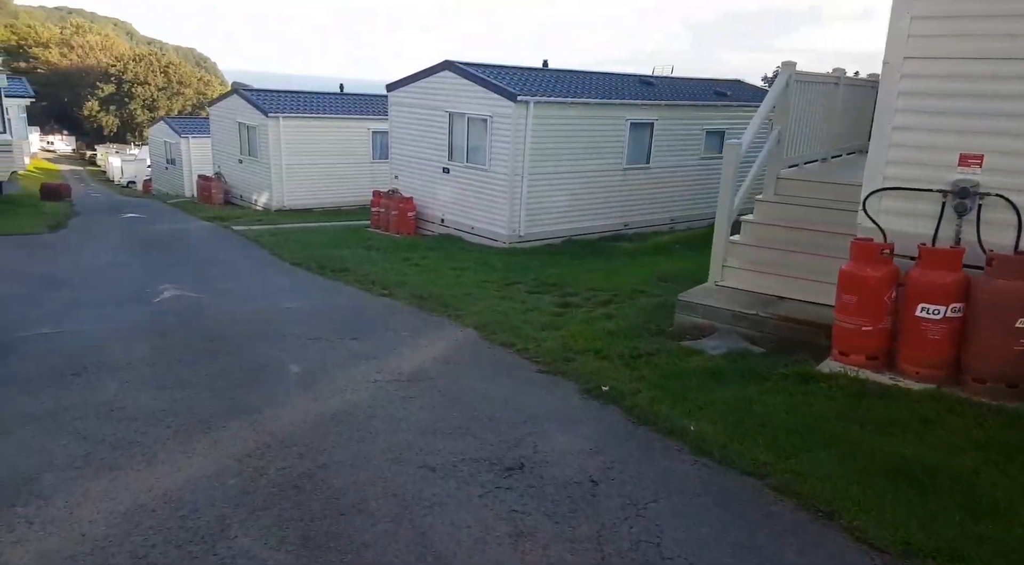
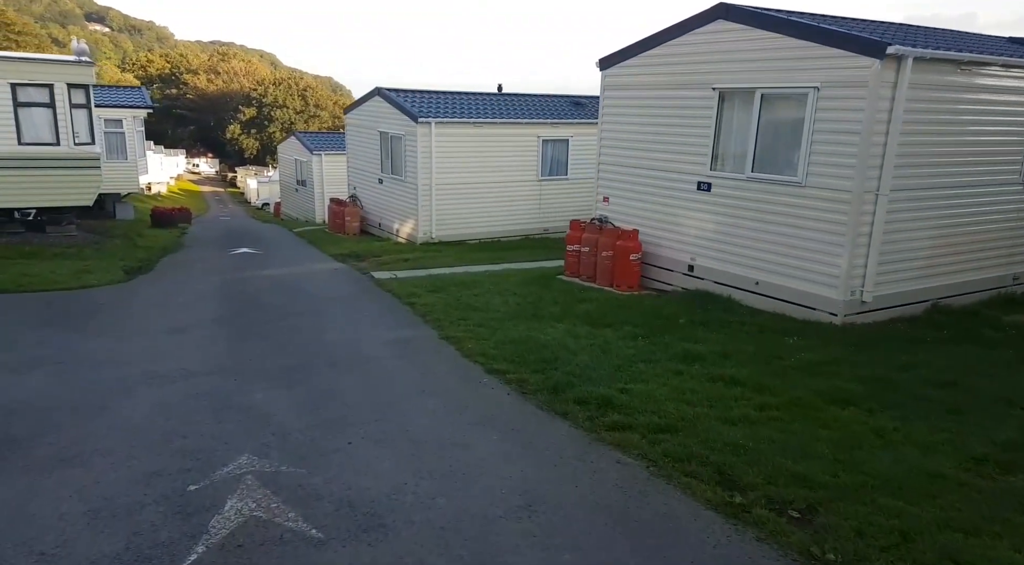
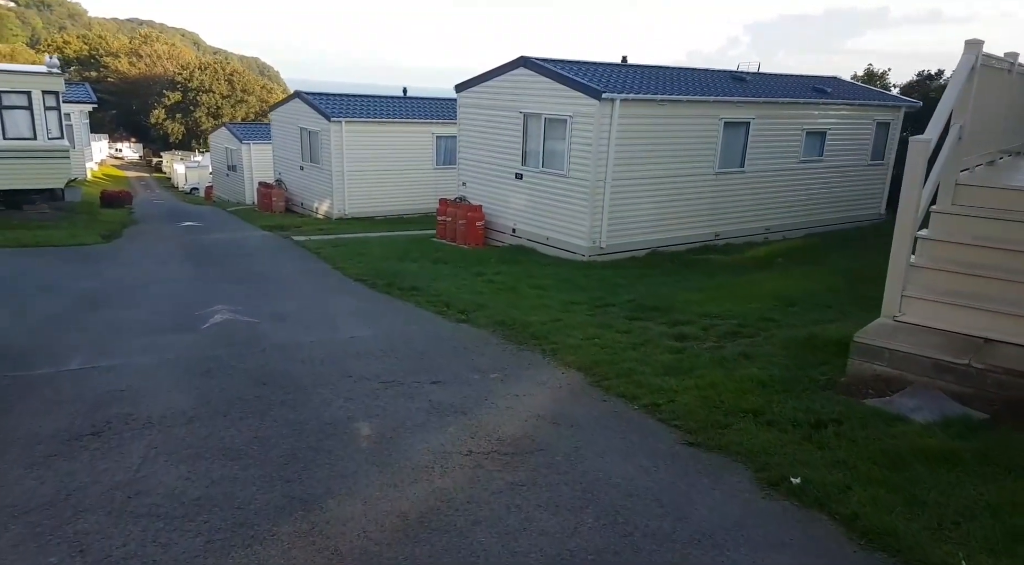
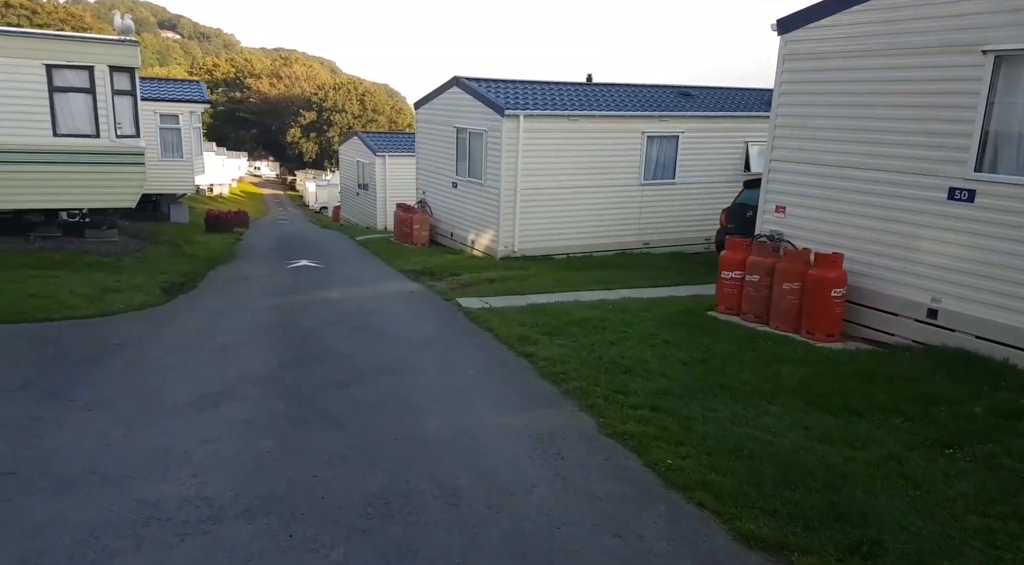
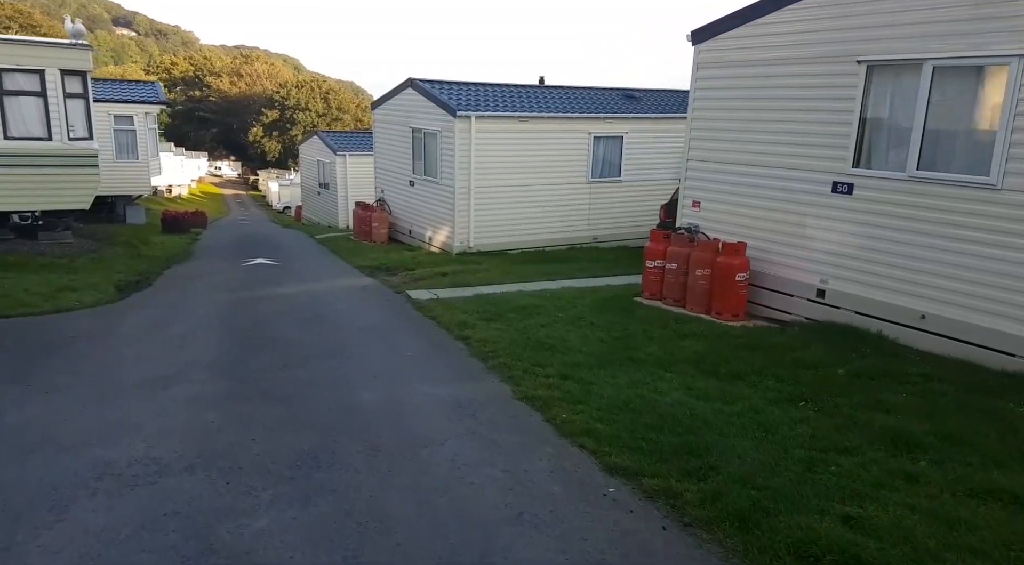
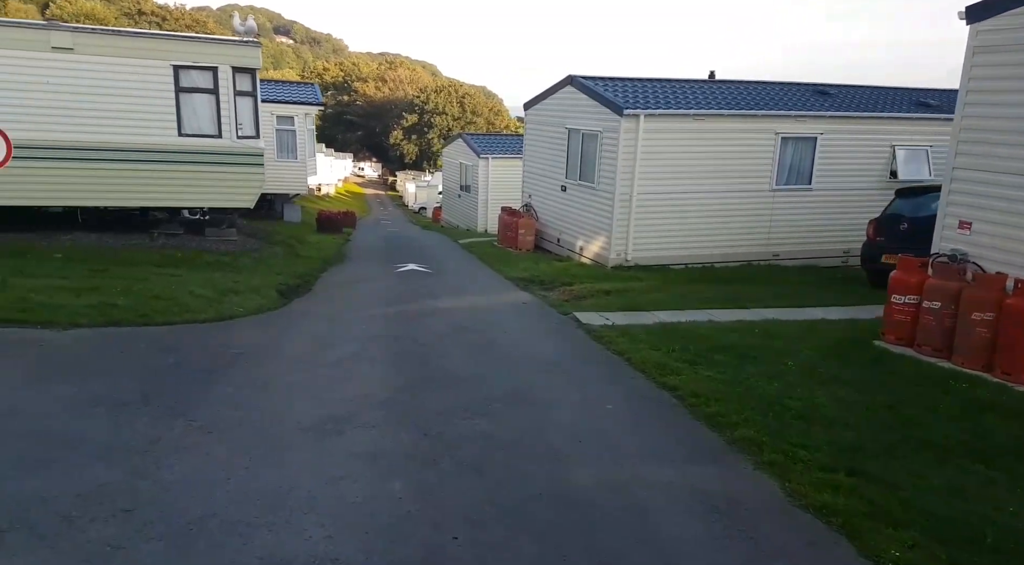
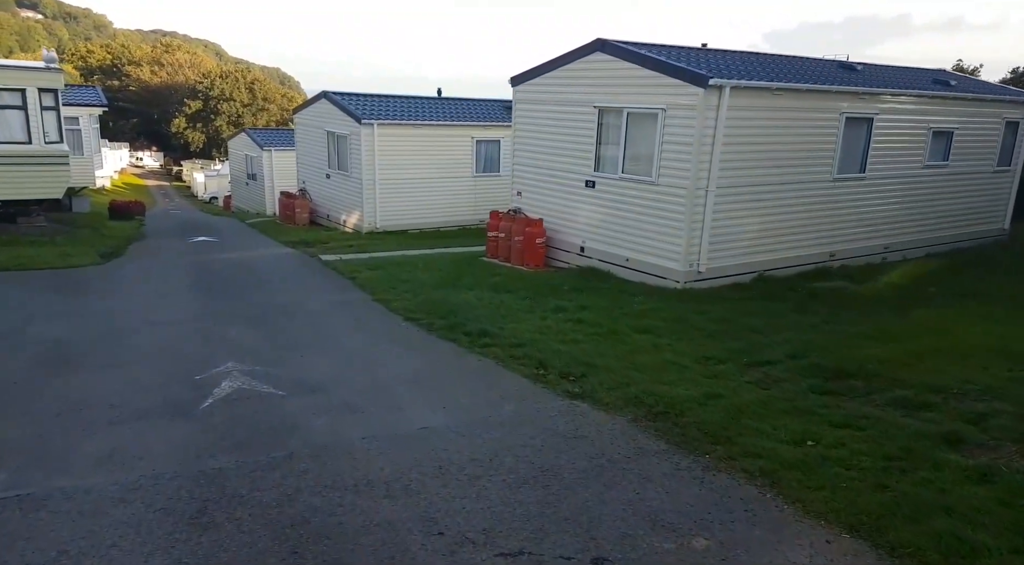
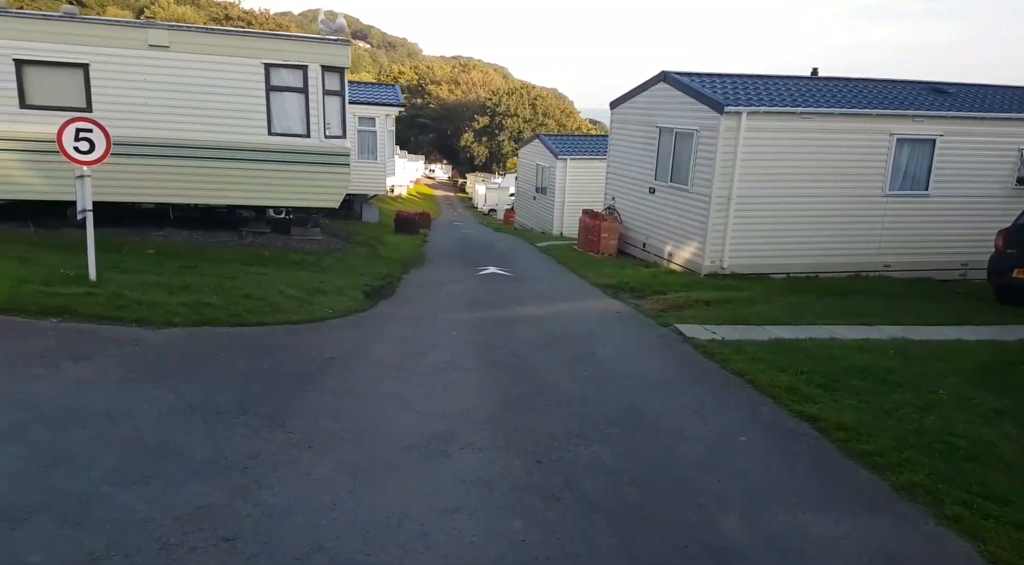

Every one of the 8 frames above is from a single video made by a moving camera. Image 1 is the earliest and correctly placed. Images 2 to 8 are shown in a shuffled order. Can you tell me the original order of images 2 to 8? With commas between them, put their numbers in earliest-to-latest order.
3, 7, 2, 5, 4, 6, 8
